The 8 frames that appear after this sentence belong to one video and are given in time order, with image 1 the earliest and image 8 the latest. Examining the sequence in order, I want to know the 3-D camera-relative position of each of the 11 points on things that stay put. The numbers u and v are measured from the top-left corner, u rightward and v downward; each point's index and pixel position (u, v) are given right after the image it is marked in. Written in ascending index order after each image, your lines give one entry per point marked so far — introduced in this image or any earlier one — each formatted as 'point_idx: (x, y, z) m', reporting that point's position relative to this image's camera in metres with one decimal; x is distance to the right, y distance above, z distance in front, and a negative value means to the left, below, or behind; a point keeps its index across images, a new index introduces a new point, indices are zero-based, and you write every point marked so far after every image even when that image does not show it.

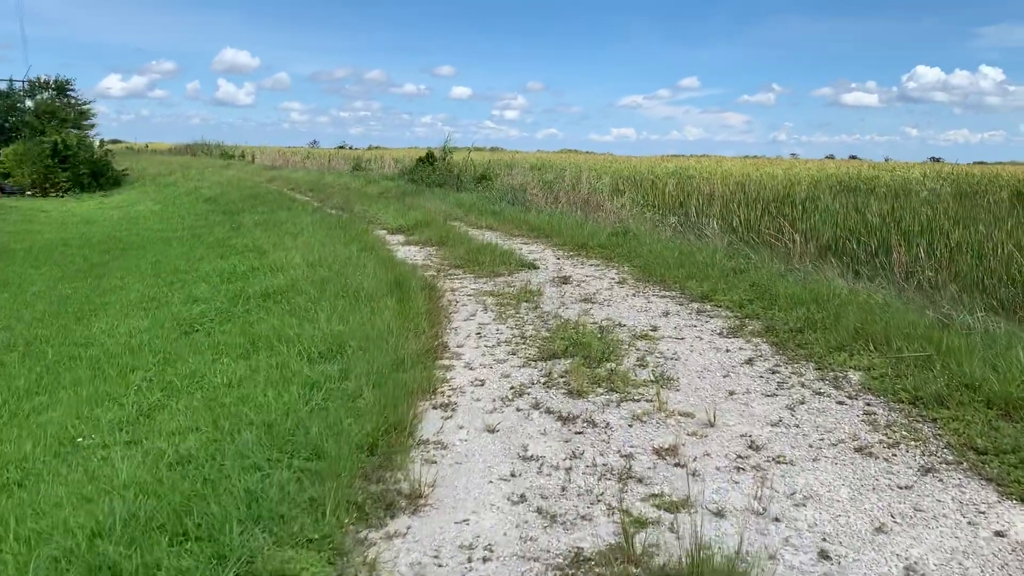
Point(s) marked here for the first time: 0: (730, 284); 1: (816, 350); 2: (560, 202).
0: (+1.1, 0.0, +4.4) m
1: (+1.1, -0.2, +3.0) m
2: (+0.6, +1.0, +10.3) m
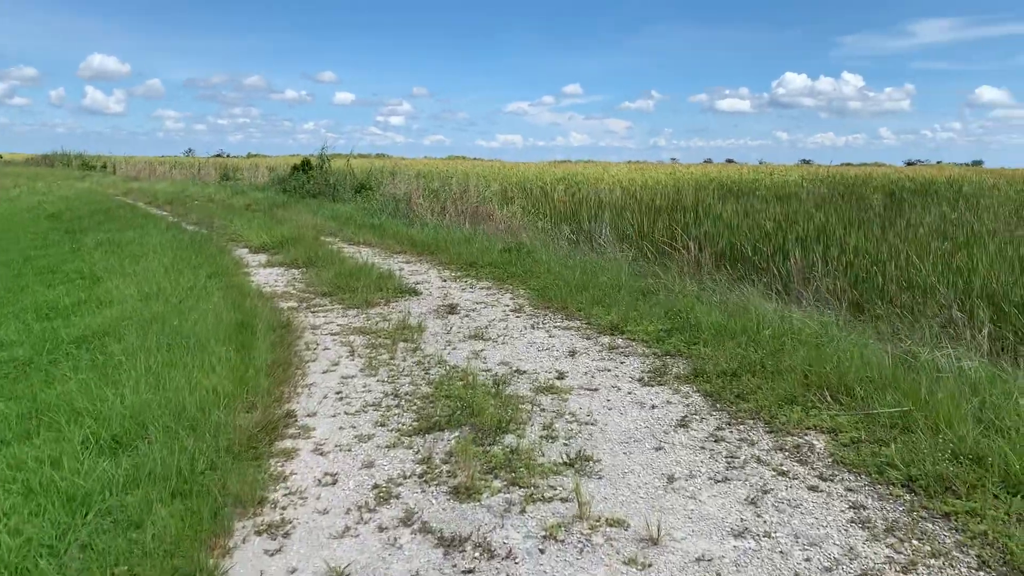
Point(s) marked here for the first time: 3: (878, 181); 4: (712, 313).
0: (+0.6, -0.1, +3.8) m
1: (+0.7, -0.3, +2.4) m
2: (-0.7, +0.8, +9.5) m
3: (+6.4, +1.9, +15.3) m
4: (+0.8, -0.1, +3.6) m
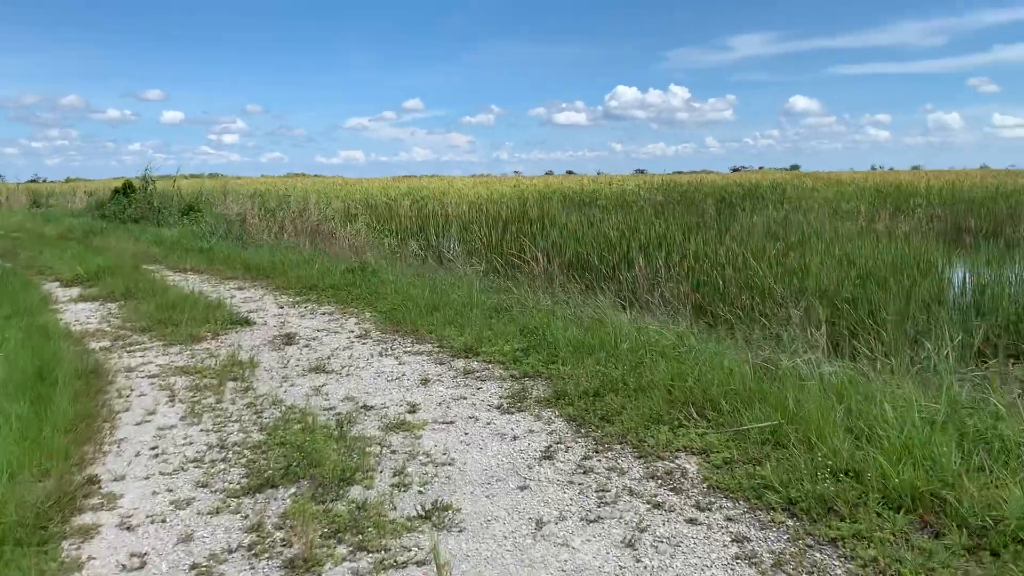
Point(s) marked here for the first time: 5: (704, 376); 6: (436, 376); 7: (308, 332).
0: (-0.1, -0.2, +3.6) m
1: (+0.3, -0.4, +2.3) m
2: (-2.4, +0.6, +9.1) m
3: (+3.6, +1.8, +15.9) m
4: (+0.2, -0.2, +3.5) m
5: (+0.6, -0.3, +2.6) m
6: (-0.3, -0.3, +3.0) m
7: (-0.9, -0.2, +3.9) m
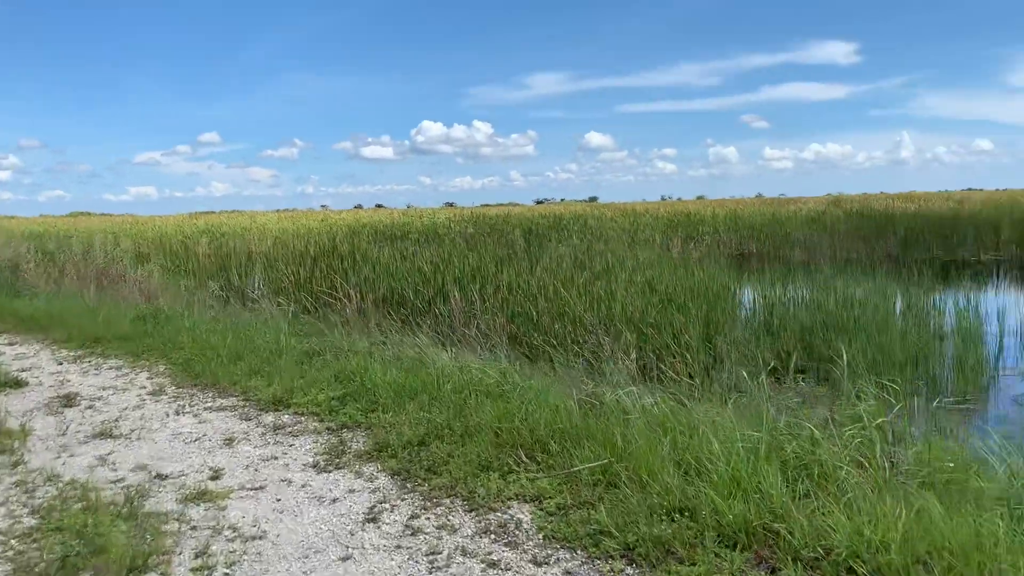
0: (-0.8, -0.3, +3.3) m
1: (-0.1, -0.5, +2.2) m
2: (-4.2, +0.1, +8.2) m
3: (+0.1, +1.3, +16.3) m
4: (-0.5, -0.3, +3.3) m
5: (+0.1, -0.4, +2.5) m
6: (-0.8, -0.5, +2.7) m
7: (-1.7, -0.4, +3.5) m
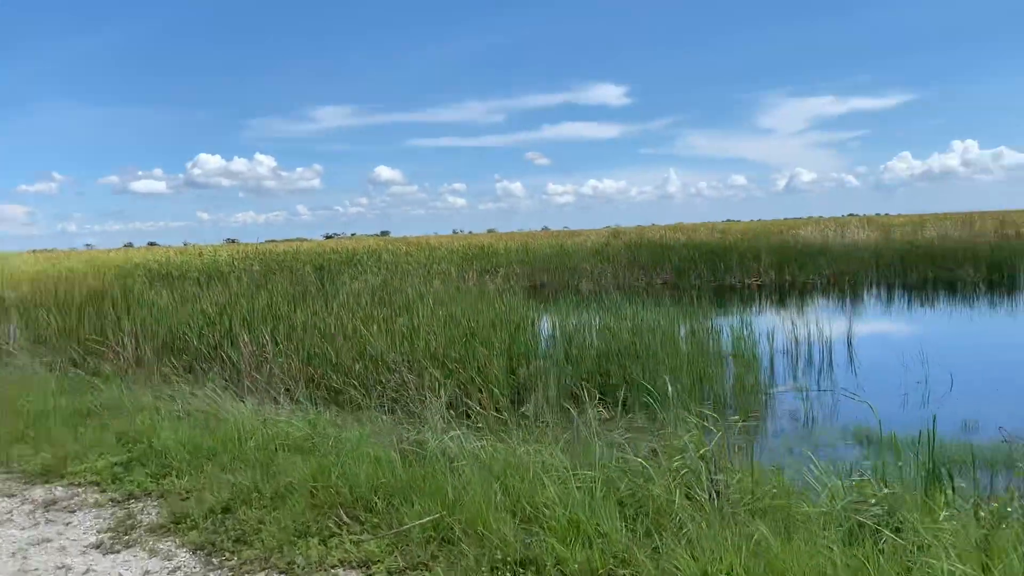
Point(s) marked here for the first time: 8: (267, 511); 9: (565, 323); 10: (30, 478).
0: (-1.4, -0.5, +2.9) m
1: (-0.5, -0.6, +1.9) m
2: (-5.9, -0.4, +6.9) m
3: (-3.7, +0.6, +15.8) m
4: (-1.1, -0.5, +3.0) m
5: (-0.4, -0.5, +2.3) m
6: (-1.4, -0.6, +2.3) m
7: (-2.3, -0.6, +2.9) m
8: (-0.6, -0.5, +2.2) m
9: (+0.6, -0.4, +9.8) m
10: (-1.5, -0.6, +2.7) m
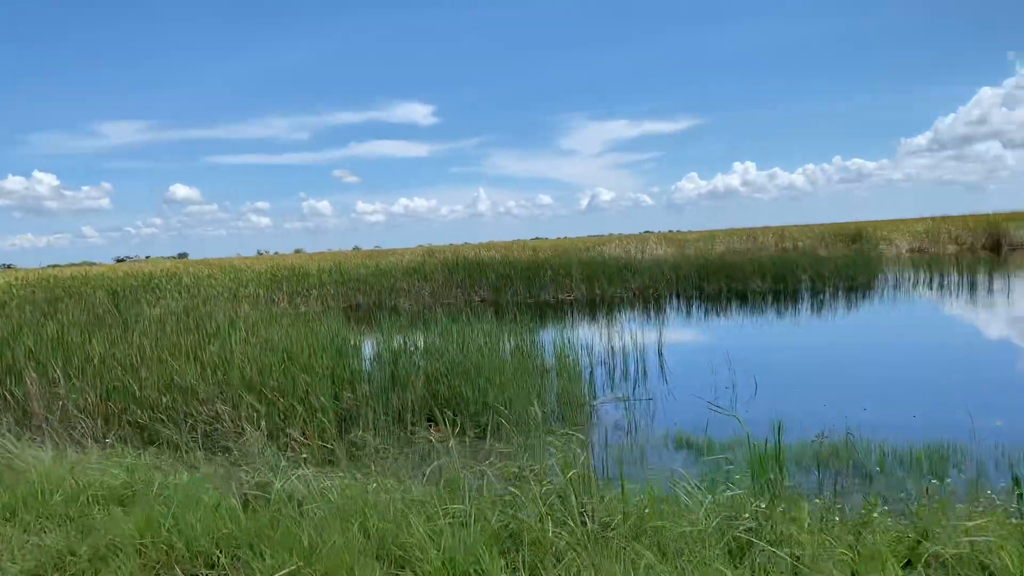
0: (-1.9, -0.6, +2.5) m
1: (-0.8, -0.6, +1.7) m
2: (-7.1, -0.7, +5.4) m
3: (-6.8, +0.1, +14.5) m
4: (-1.6, -0.6, +2.6) m
5: (-0.8, -0.6, +2.1) m
6: (-1.7, -0.7, +1.9) m
7: (-2.7, -0.7, +2.2) m
8: (-0.9, -0.6, +1.9) m
9: (-1.4, -0.6, +9.6) m
10: (-1.9, -0.7, +2.2) m
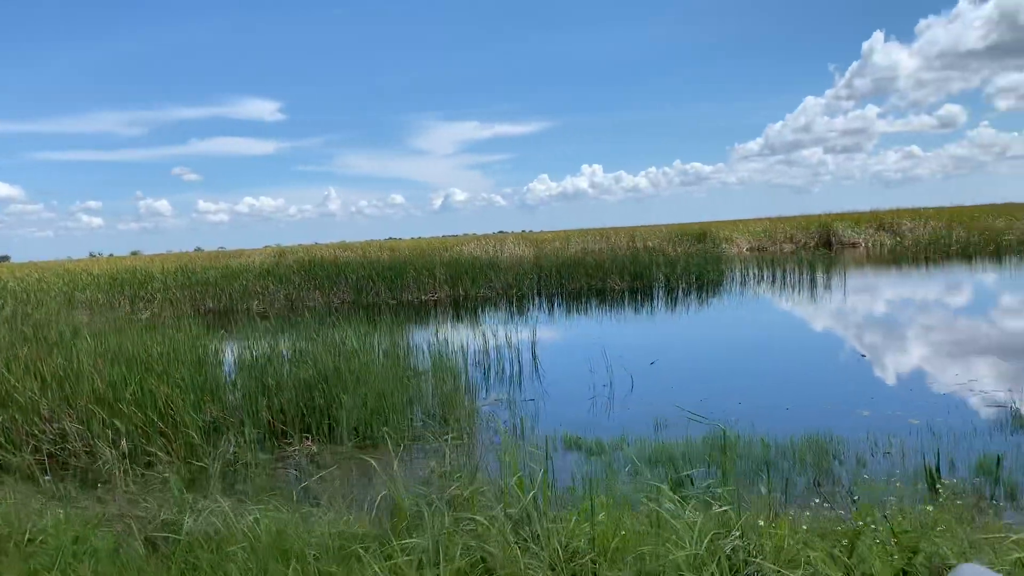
0: (-2.0, -0.7, +1.9) m
1: (-0.8, -0.7, +1.3) m
2: (-7.7, -0.8, +3.9) m
3: (-8.9, 0.0, +13.0) m
4: (-1.8, -0.6, +2.1) m
5: (-0.9, -0.6, +1.7) m
6: (-1.7, -0.7, +1.4) m
7: (-2.8, -0.8, +1.5) m
8: (-1.0, -0.6, +1.5) m
9: (-2.7, -0.6, +9.1) m
10: (-2.0, -0.7, +1.7) m
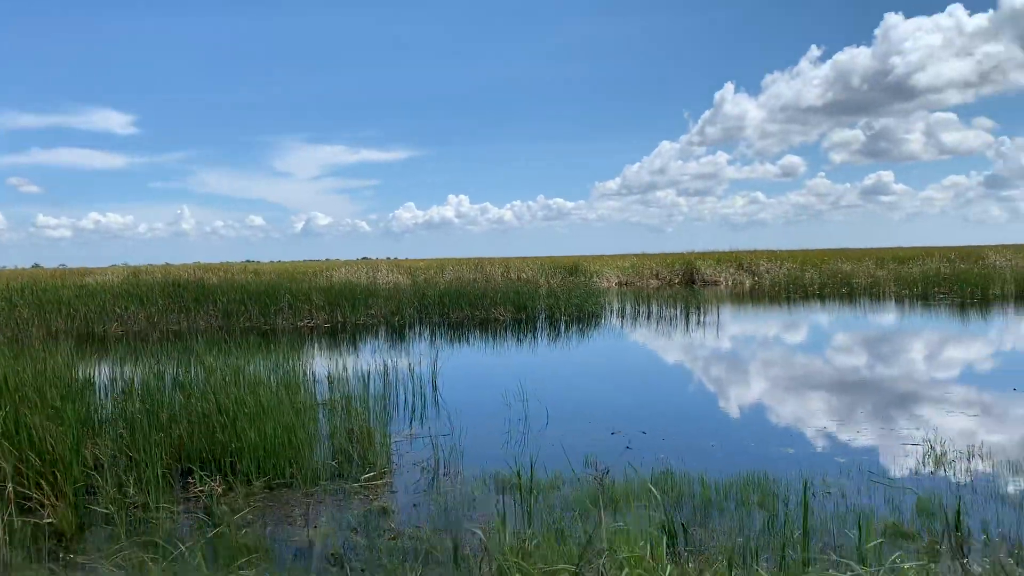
0: (-1.8, -0.7, +1.3) m
1: (-0.5, -0.7, +0.9) m
2: (-7.7, -0.7, +2.4) m
3: (-10.3, -0.1, +11.2) m
4: (-1.6, -0.6, +1.5) m
5: (-0.6, -0.6, +1.3) m
6: (-1.4, -0.7, +0.9) m
7: (-2.5, -0.7, +0.8) m
8: (-0.7, -0.7, +1.1) m
9: (-3.6, -0.9, +8.3) m
10: (-1.7, -0.7, +1.1) m
